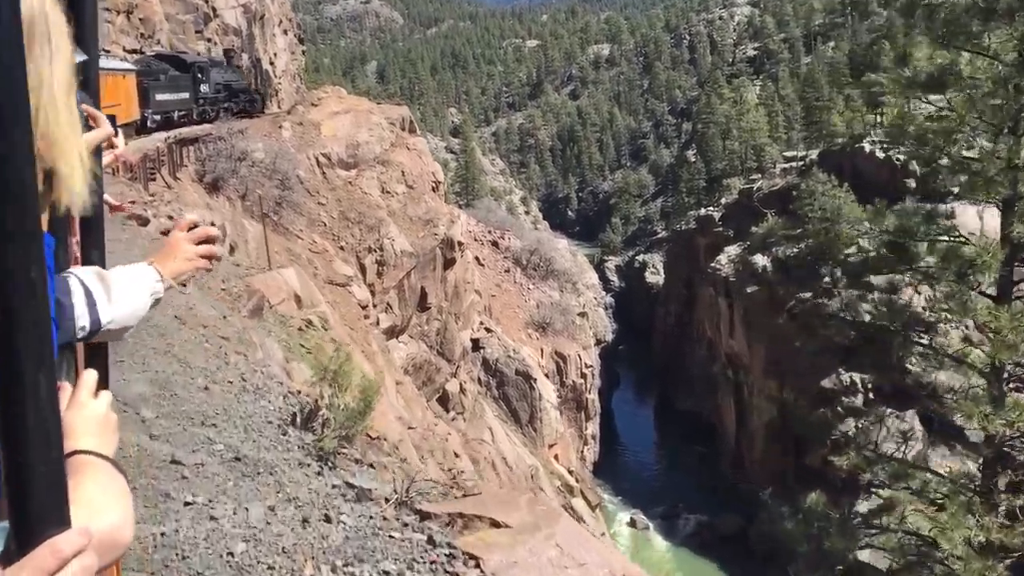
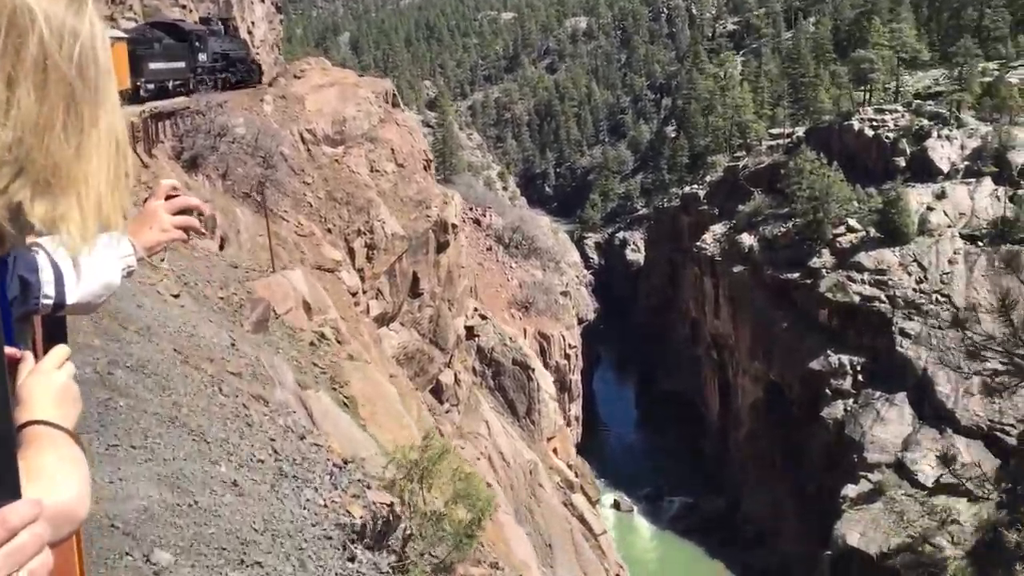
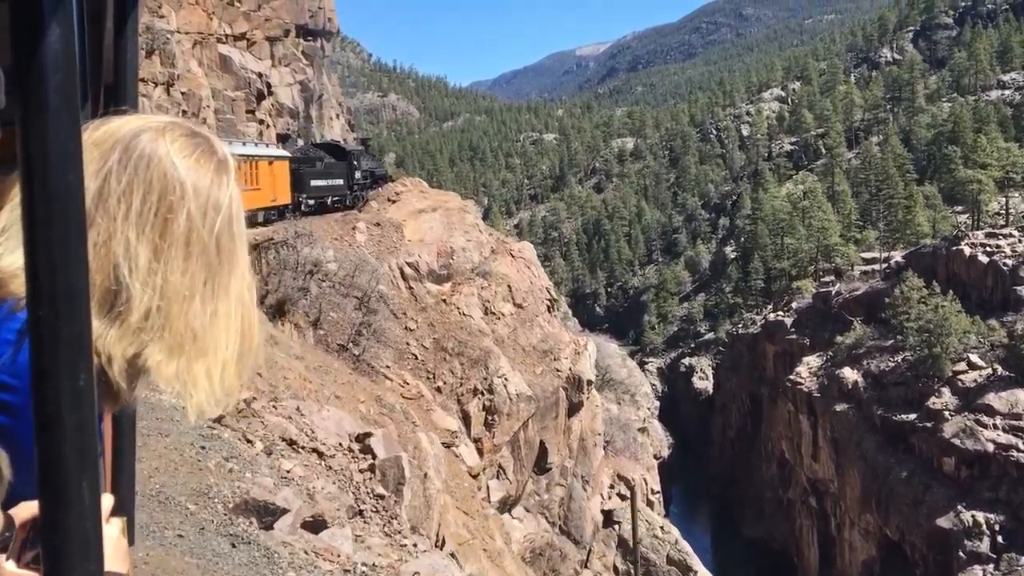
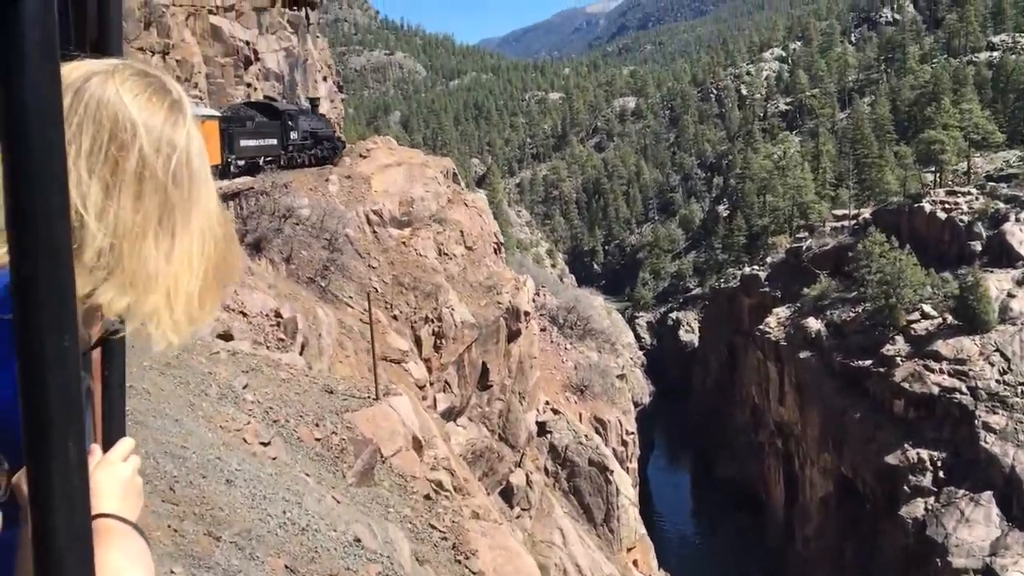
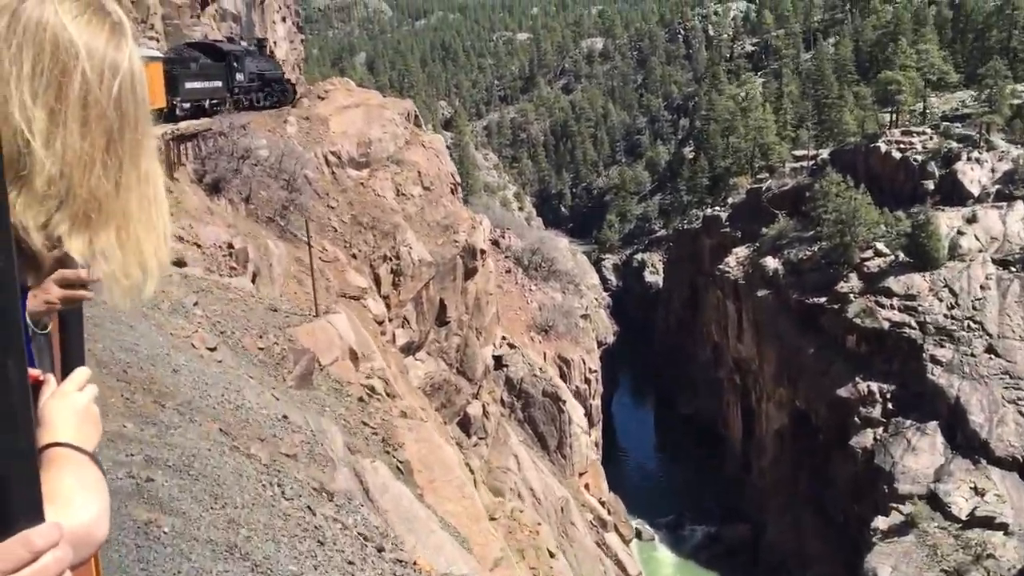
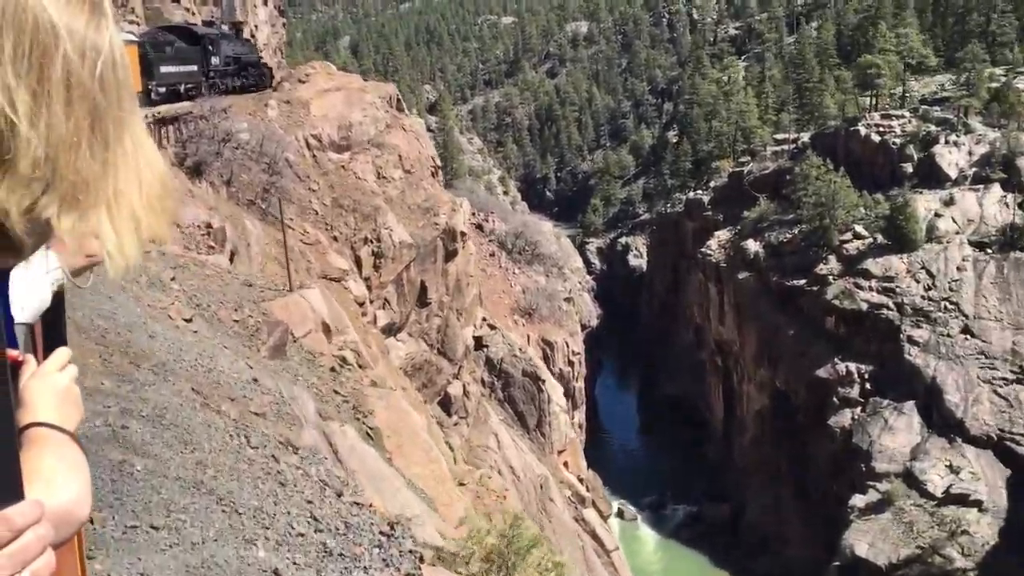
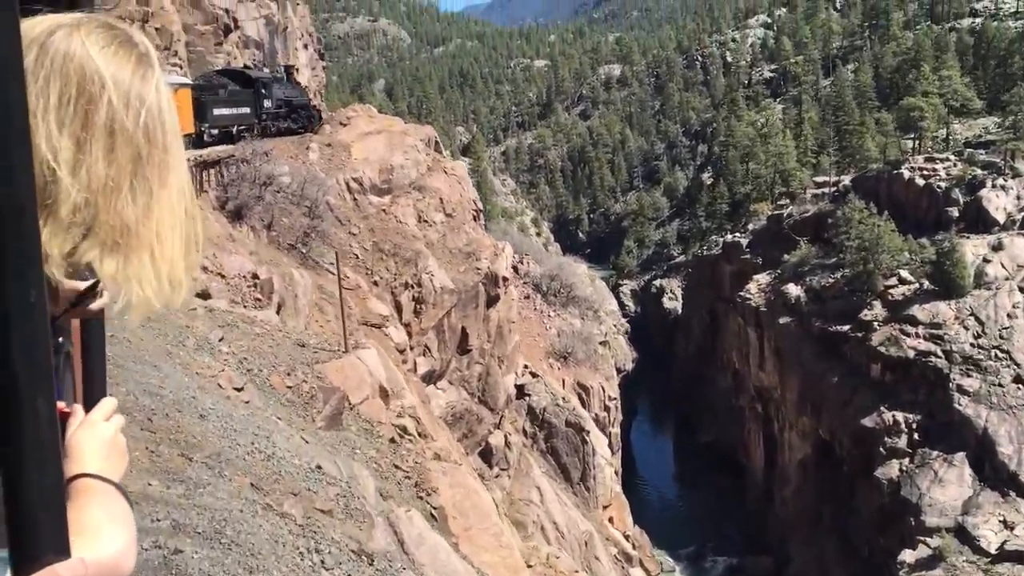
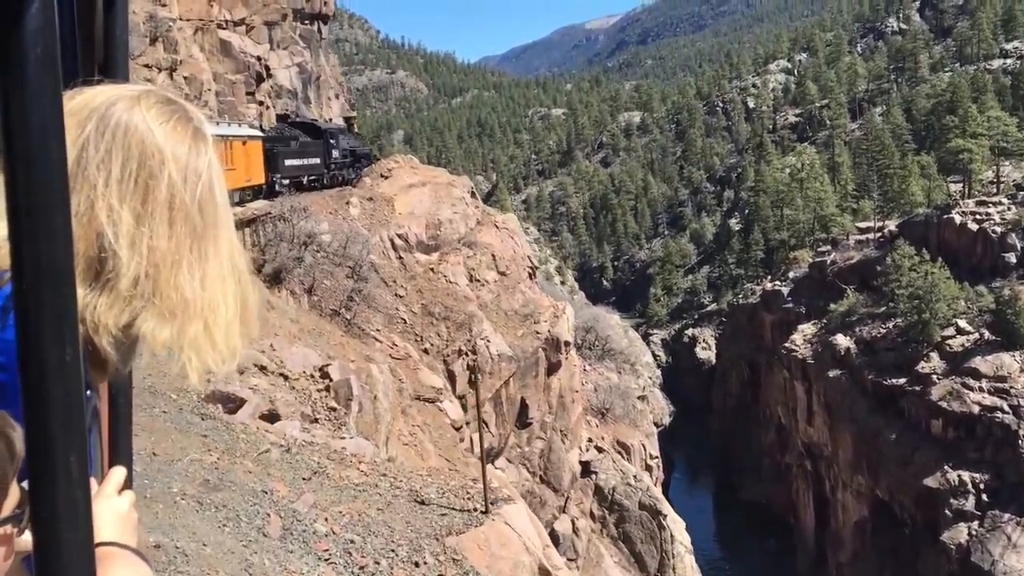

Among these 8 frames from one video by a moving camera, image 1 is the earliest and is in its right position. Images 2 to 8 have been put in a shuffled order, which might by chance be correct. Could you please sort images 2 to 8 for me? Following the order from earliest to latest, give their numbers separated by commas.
2, 6, 5, 7, 4, 8, 3
